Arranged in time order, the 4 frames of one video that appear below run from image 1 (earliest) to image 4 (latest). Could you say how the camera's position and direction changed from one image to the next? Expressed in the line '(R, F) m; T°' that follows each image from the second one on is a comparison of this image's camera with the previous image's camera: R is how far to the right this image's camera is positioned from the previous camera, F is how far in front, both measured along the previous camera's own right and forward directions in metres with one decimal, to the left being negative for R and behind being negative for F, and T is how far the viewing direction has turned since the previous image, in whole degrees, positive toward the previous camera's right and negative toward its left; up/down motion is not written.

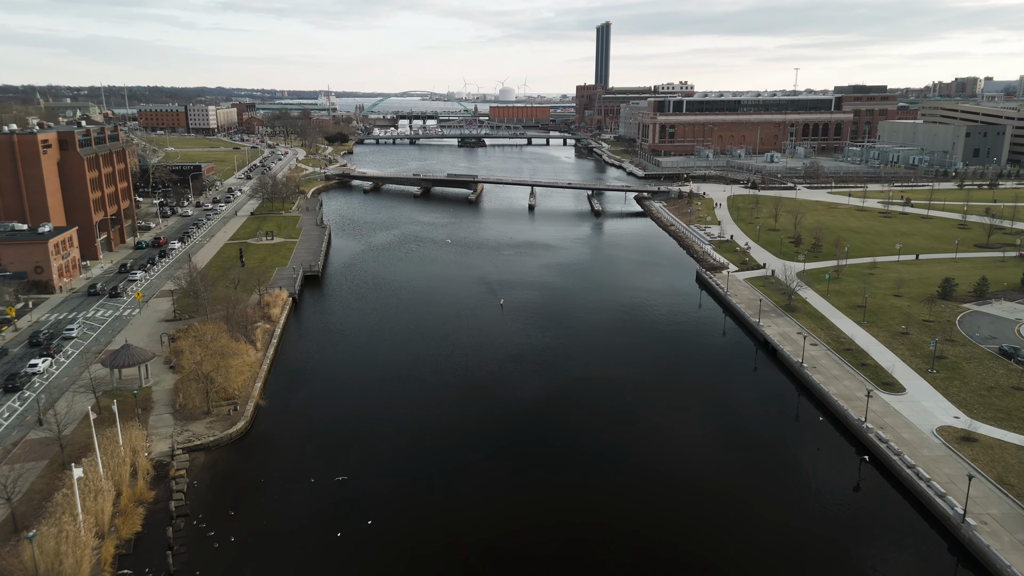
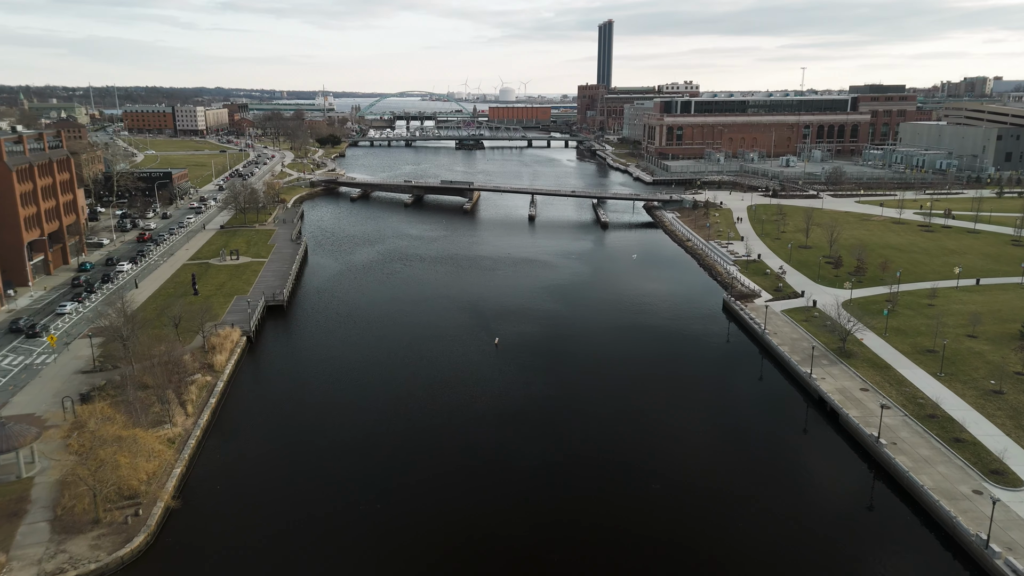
(+0.2, +6.3) m; 0°
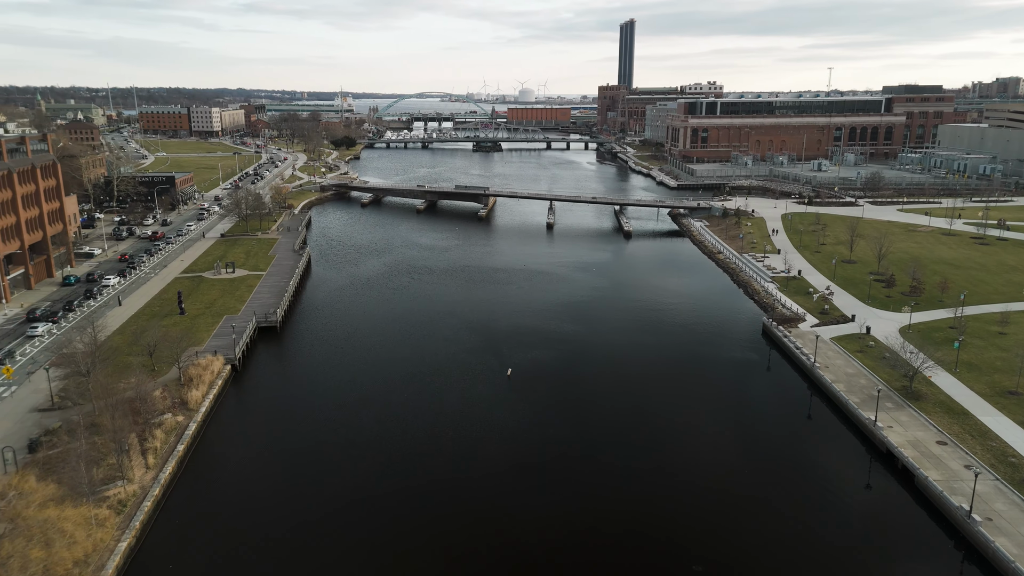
(+0.1, +3.7) m; -2°
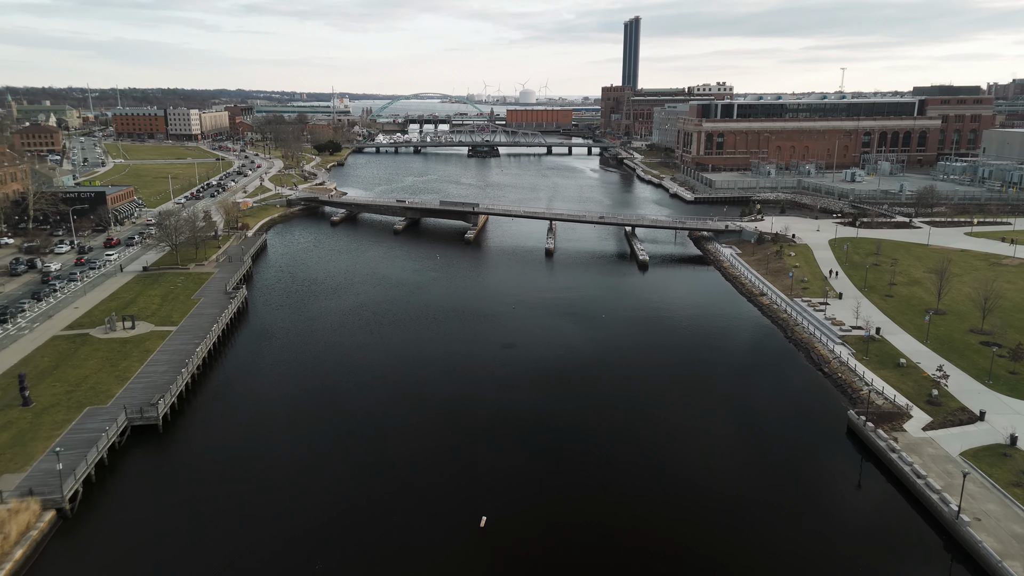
(+0.7, +10.3) m; 0°
